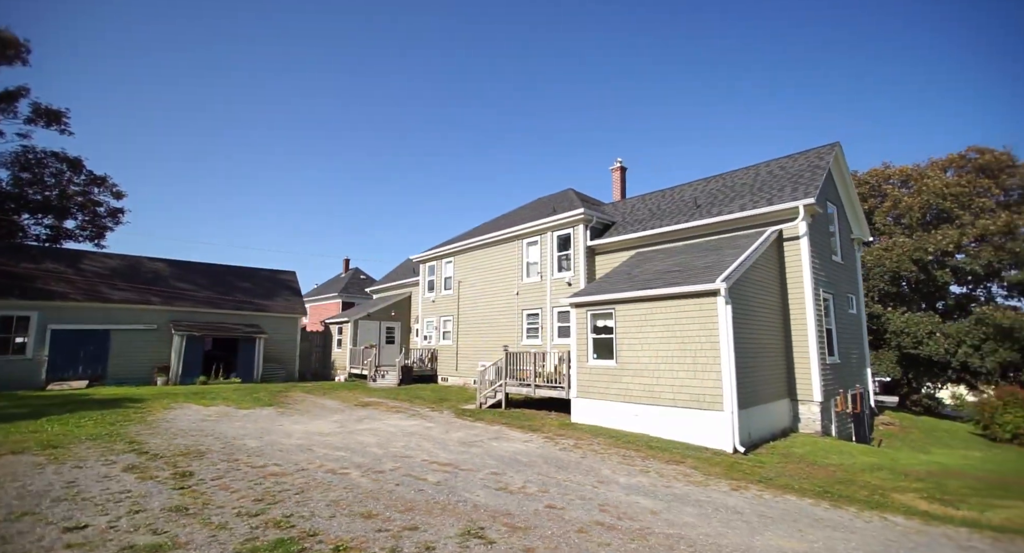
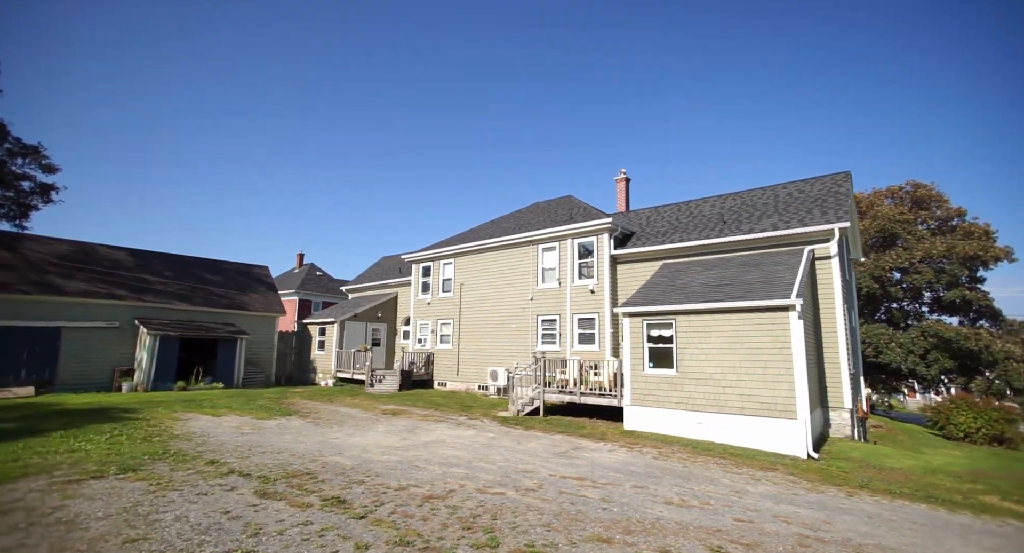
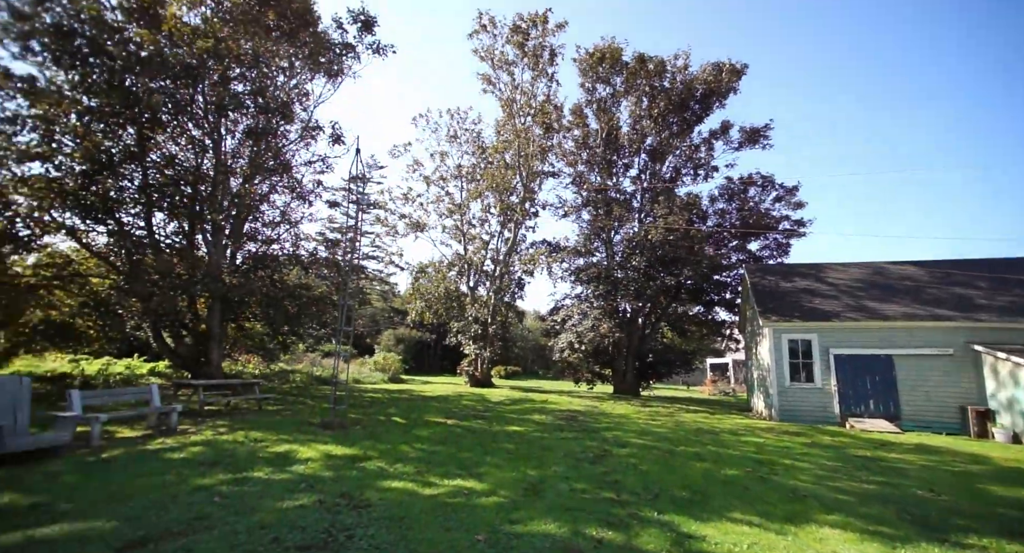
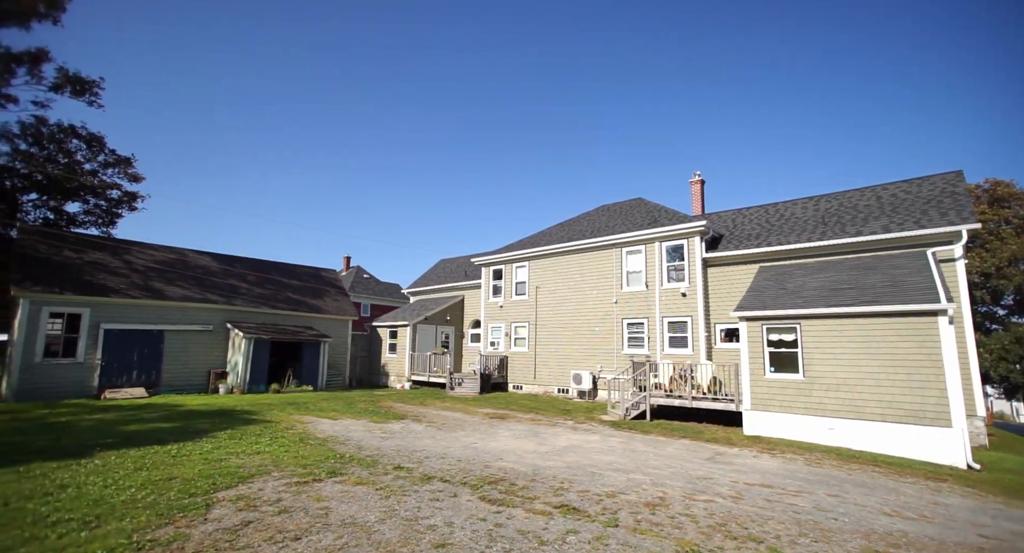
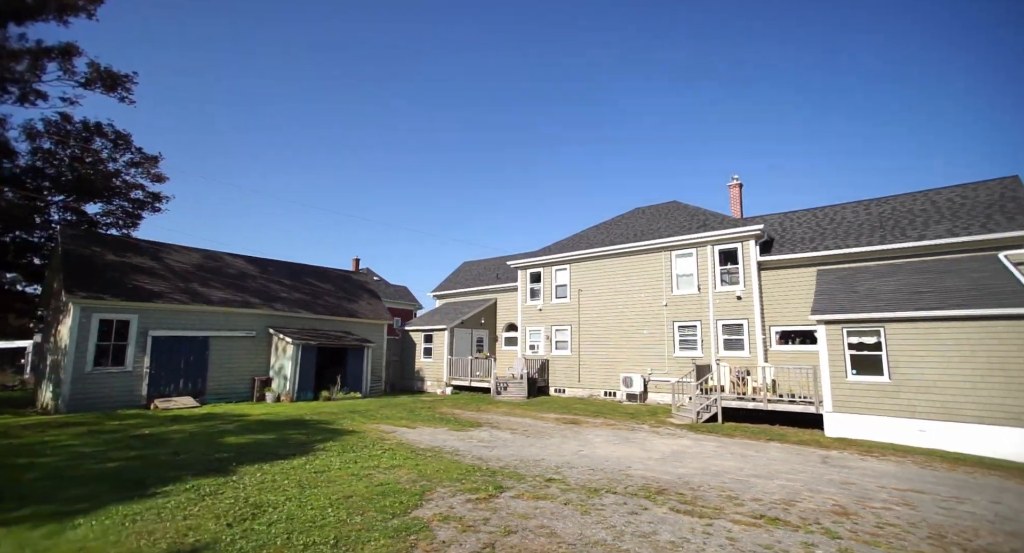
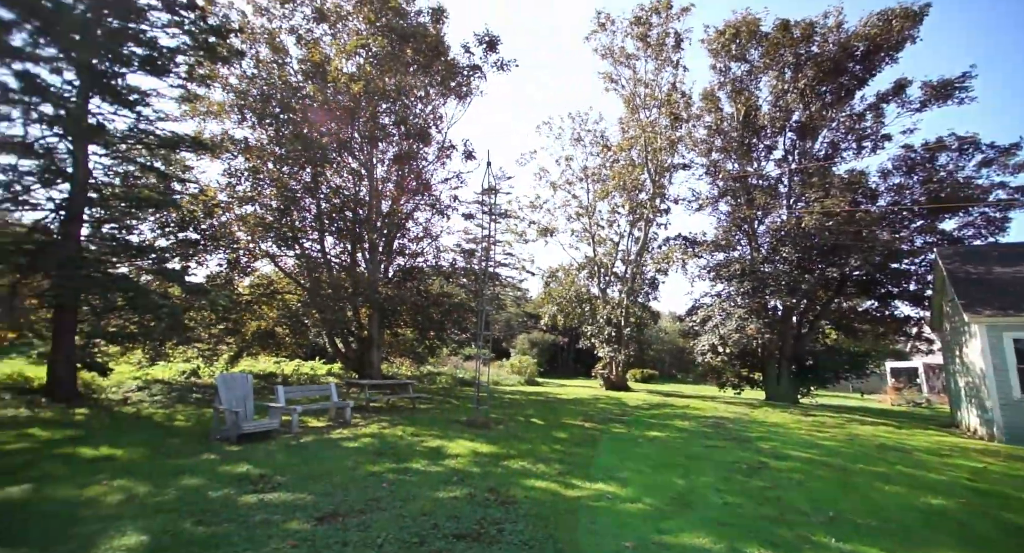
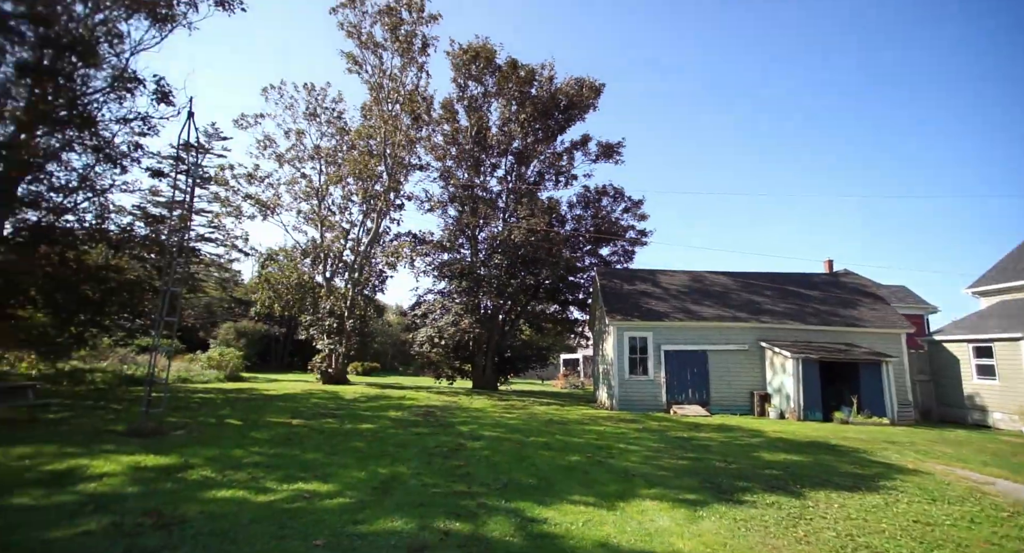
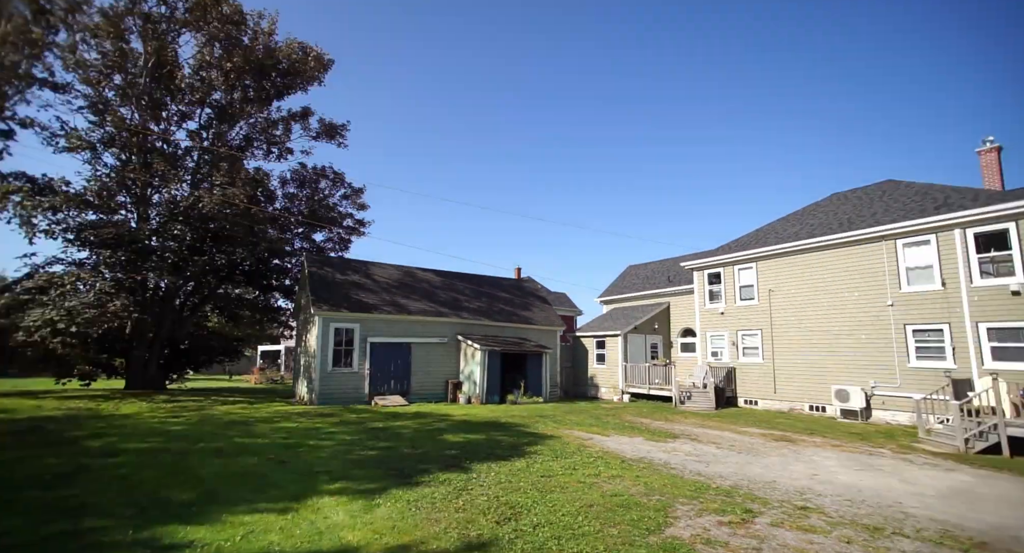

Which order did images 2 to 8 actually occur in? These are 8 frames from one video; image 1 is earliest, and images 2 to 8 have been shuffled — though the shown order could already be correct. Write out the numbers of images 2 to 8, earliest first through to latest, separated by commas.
2, 4, 5, 8, 7, 3, 6
